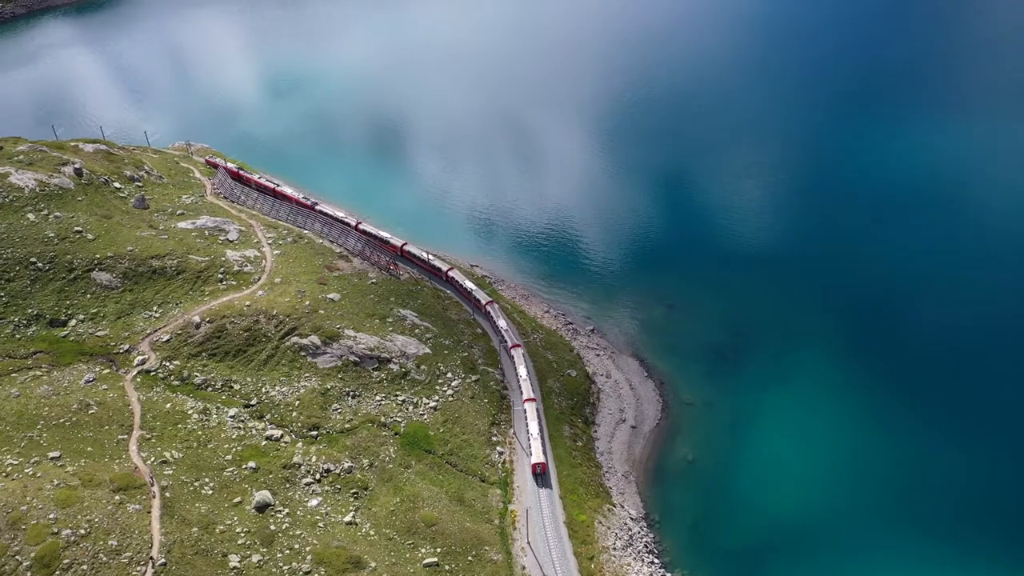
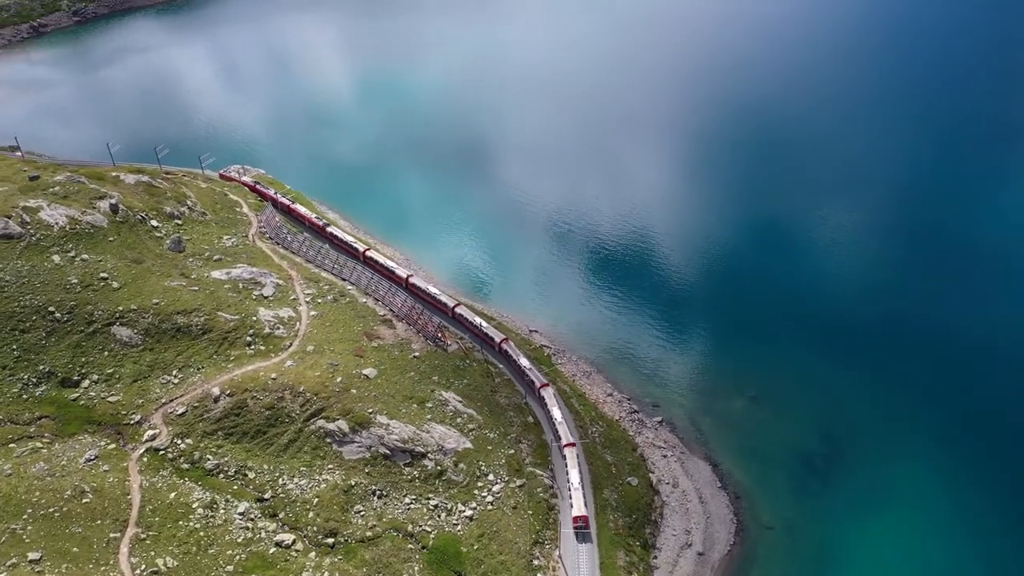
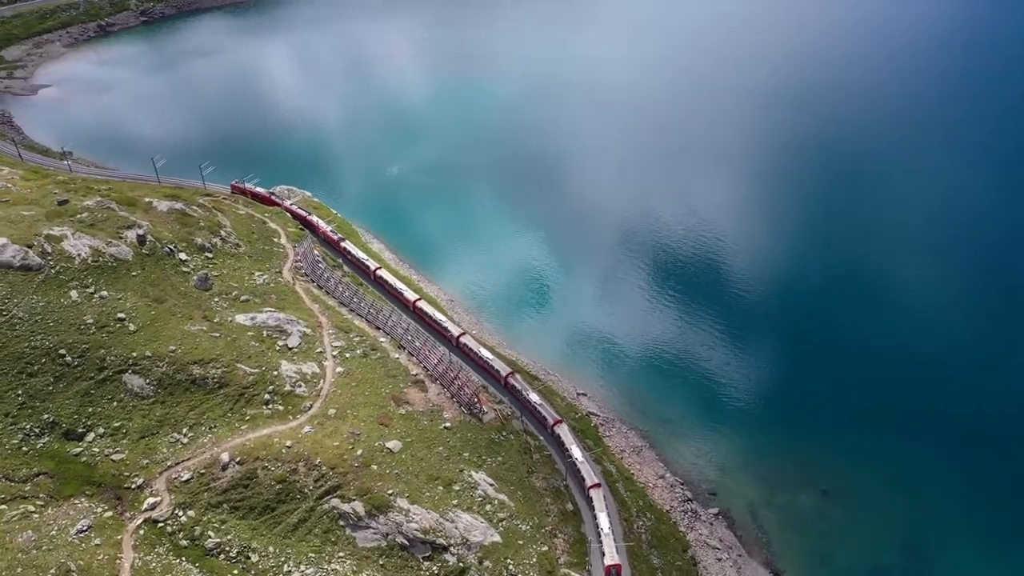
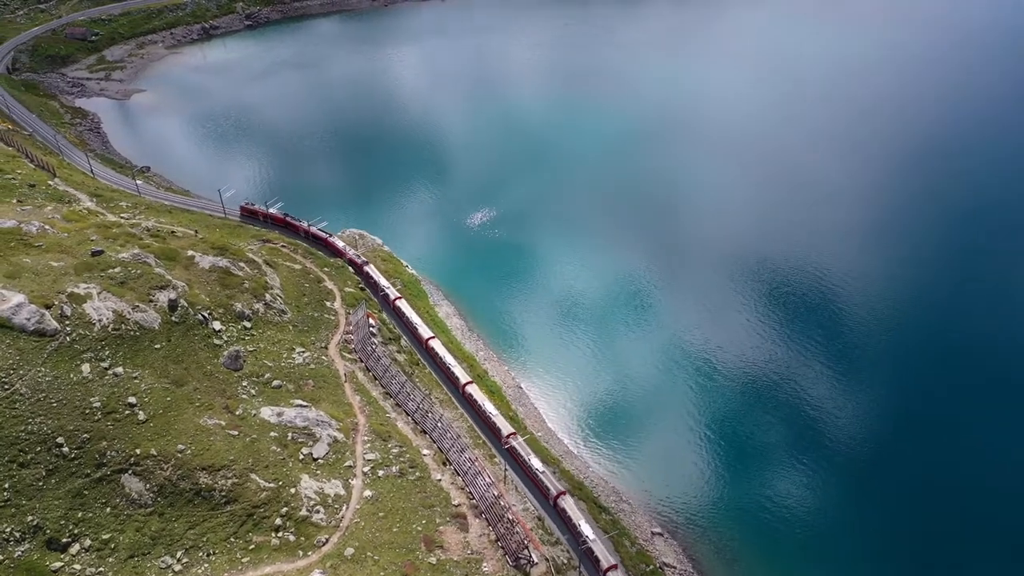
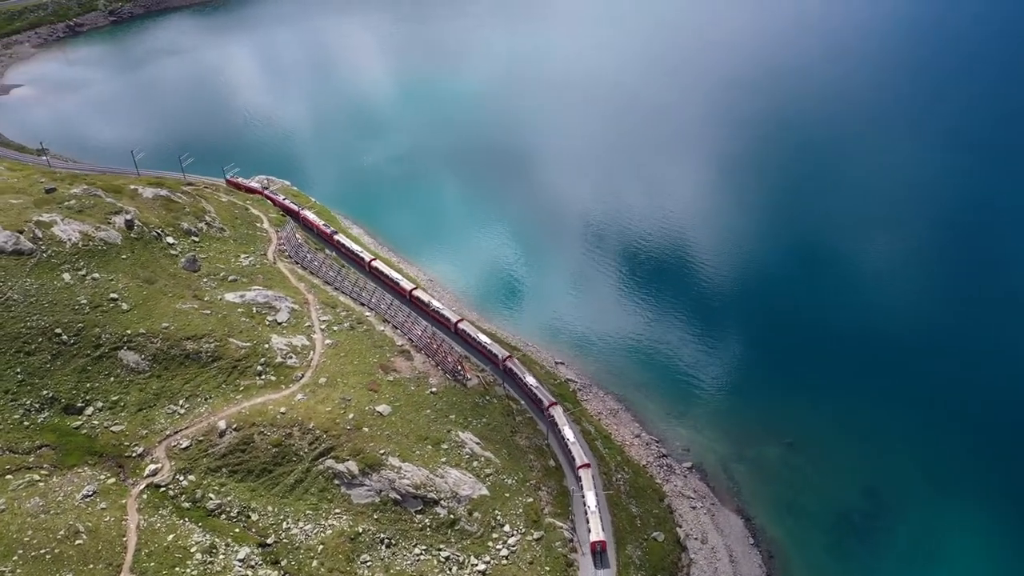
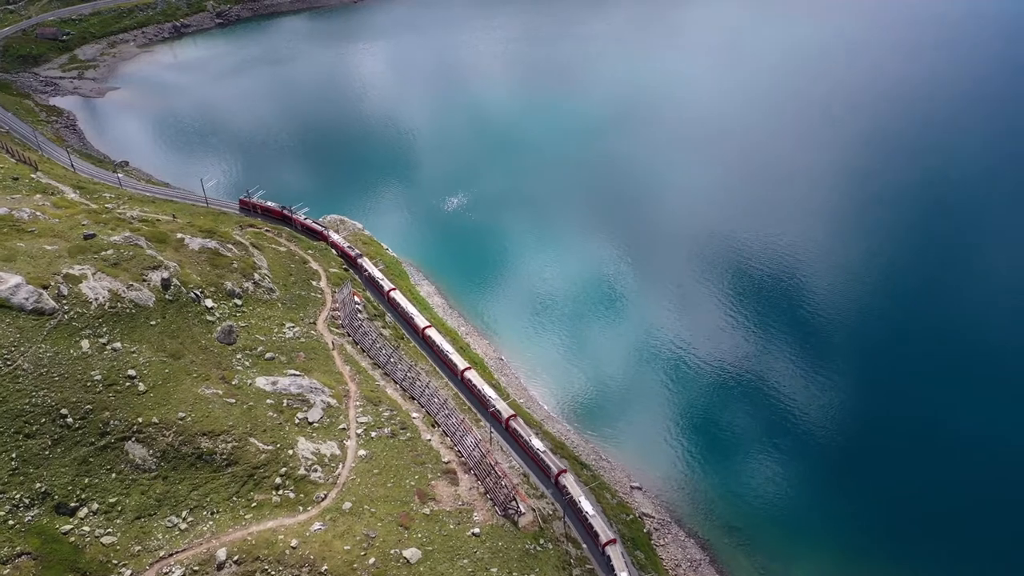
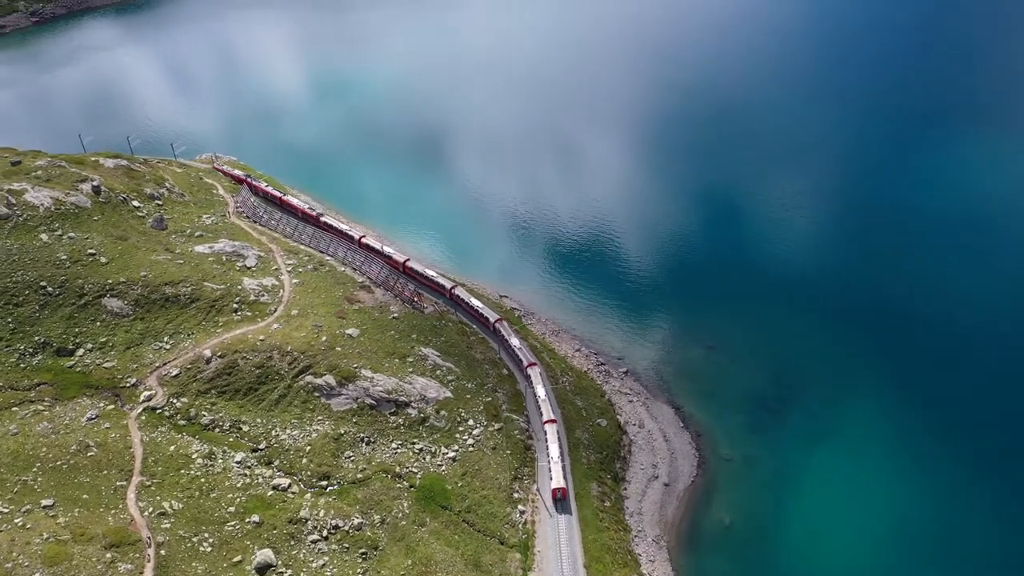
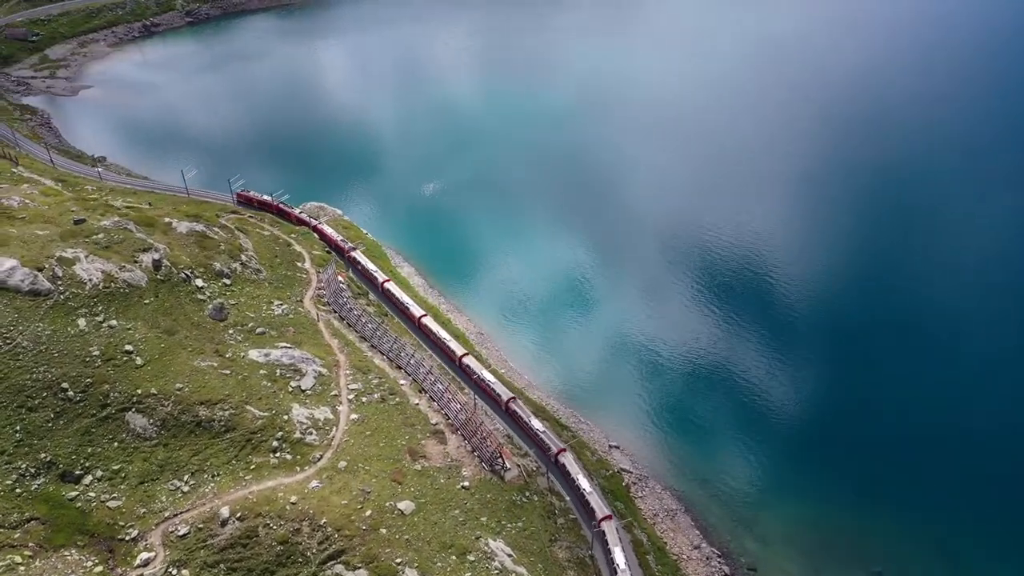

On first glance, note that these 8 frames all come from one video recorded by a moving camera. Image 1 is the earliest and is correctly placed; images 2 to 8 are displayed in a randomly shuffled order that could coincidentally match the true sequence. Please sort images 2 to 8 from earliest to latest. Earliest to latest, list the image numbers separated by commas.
7, 2, 5, 3, 8, 6, 4
